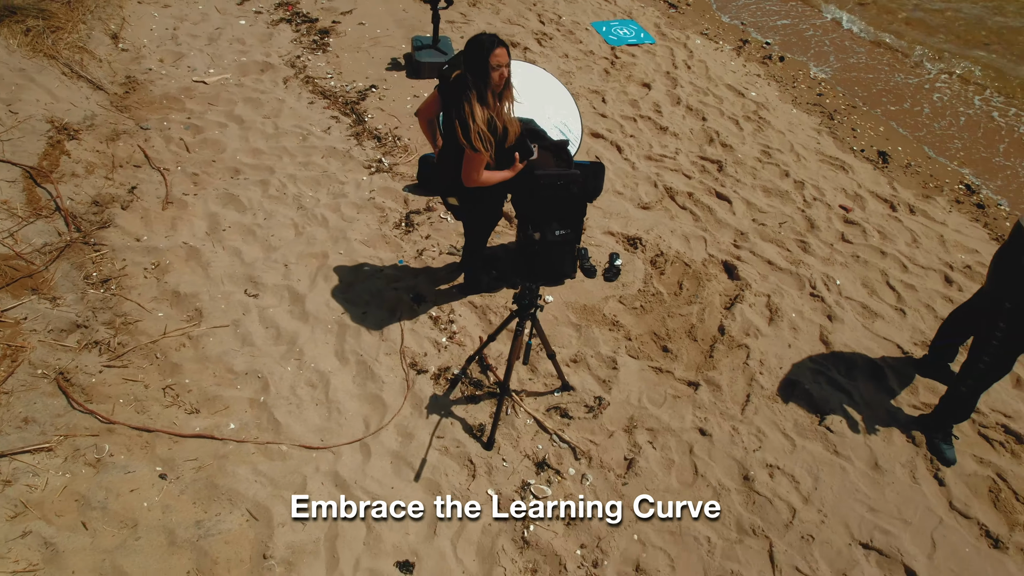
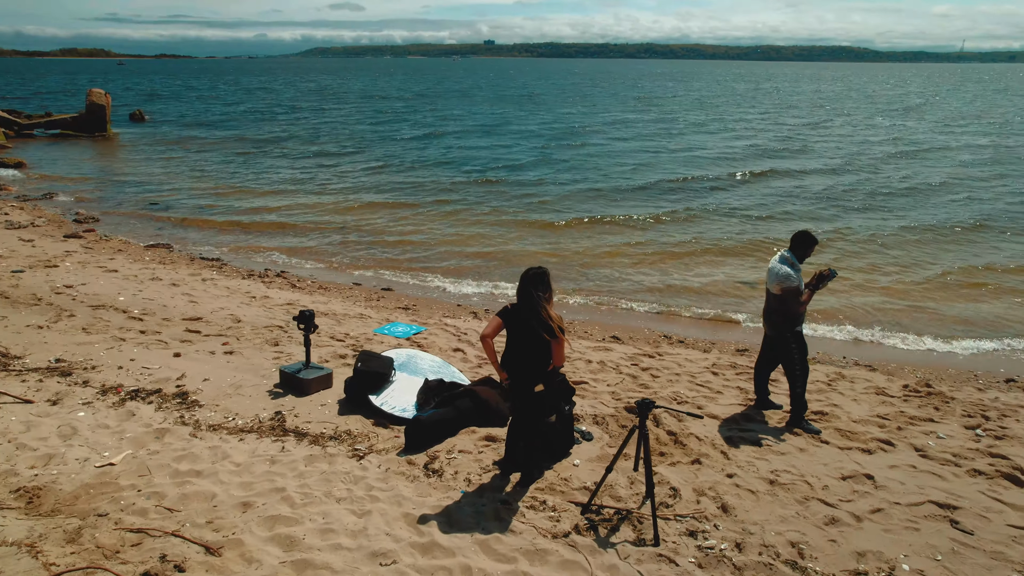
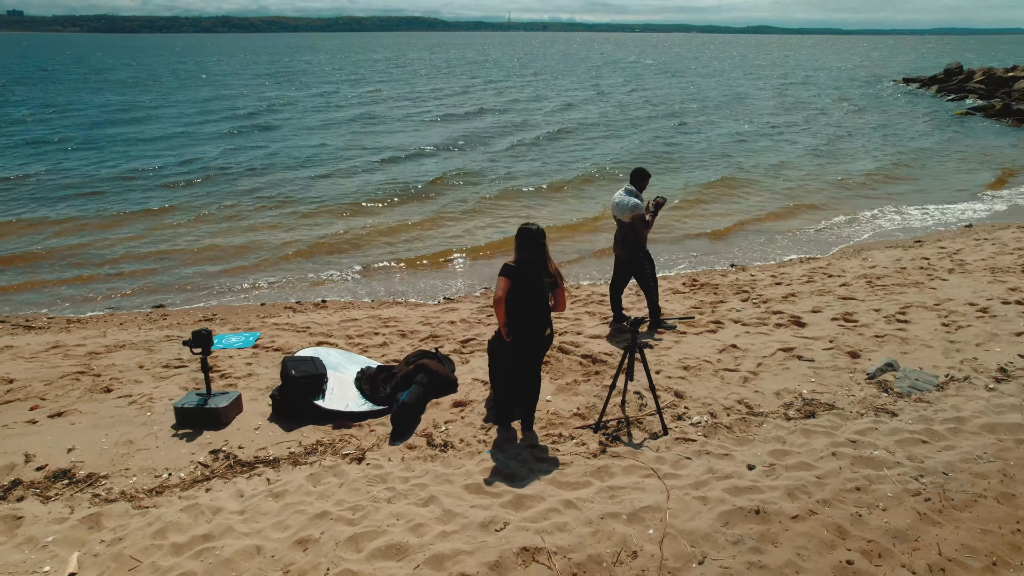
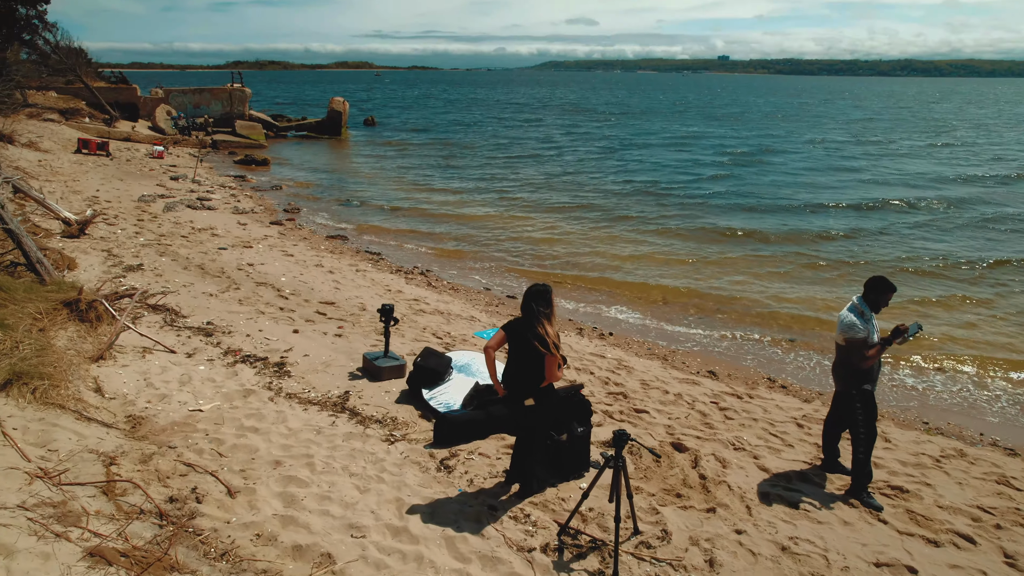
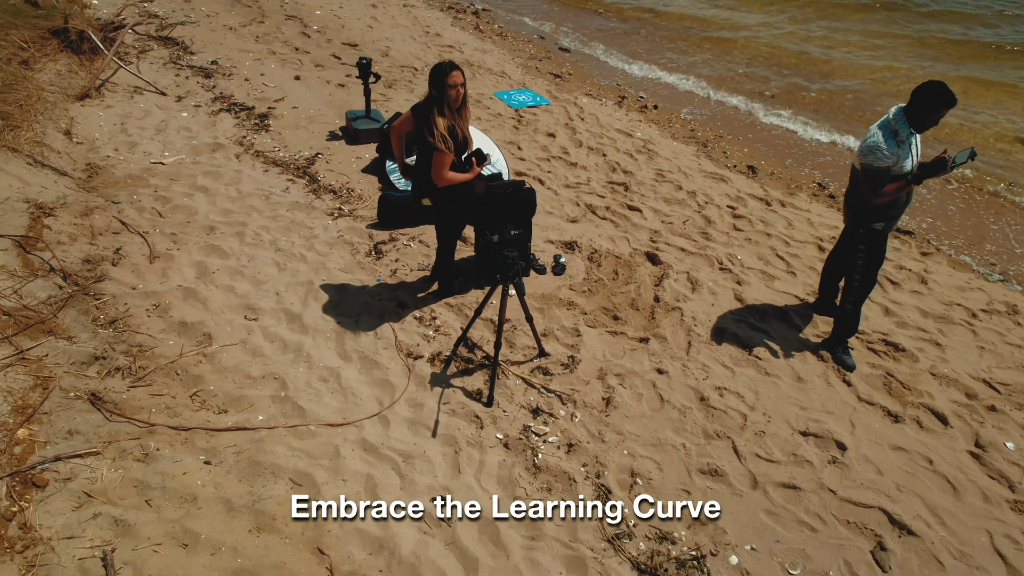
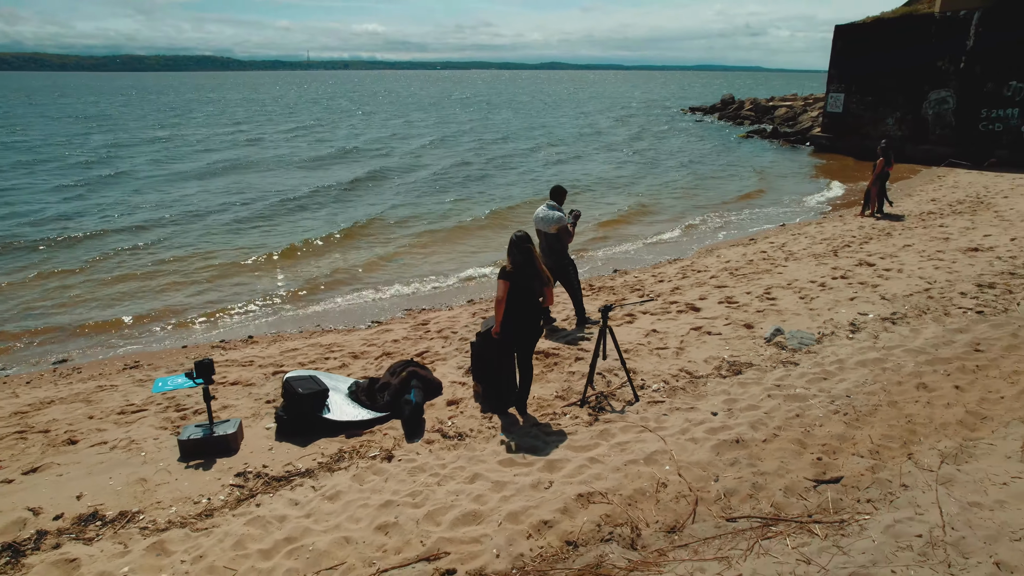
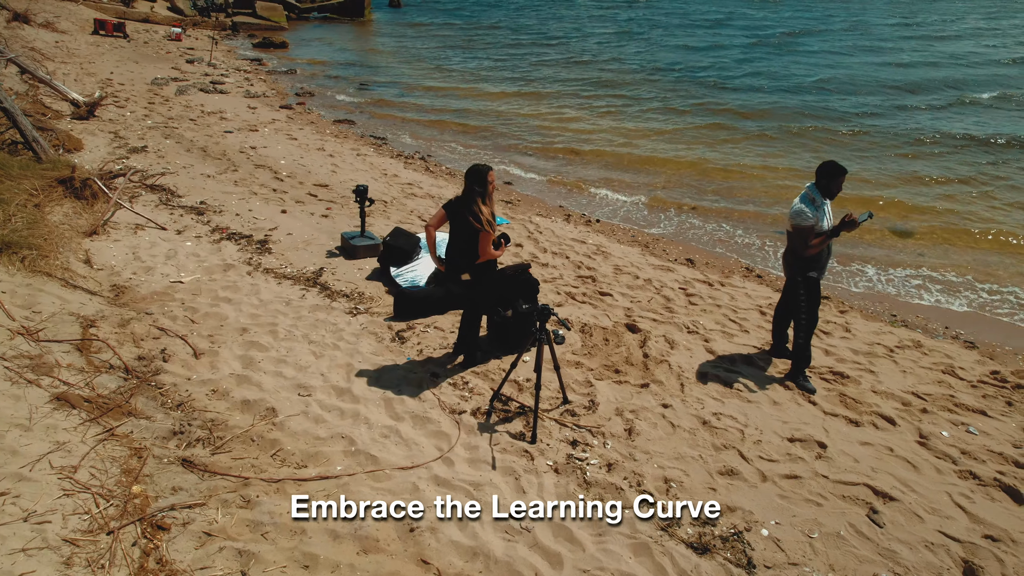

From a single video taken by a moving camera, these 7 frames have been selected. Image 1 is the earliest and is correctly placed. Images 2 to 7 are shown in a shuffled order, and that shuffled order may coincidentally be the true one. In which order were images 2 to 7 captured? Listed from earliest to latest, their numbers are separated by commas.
5, 7, 4, 2, 3, 6
